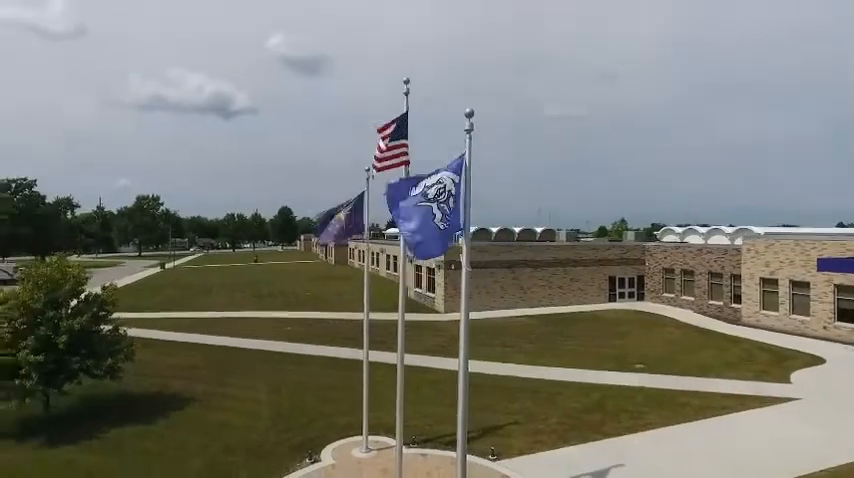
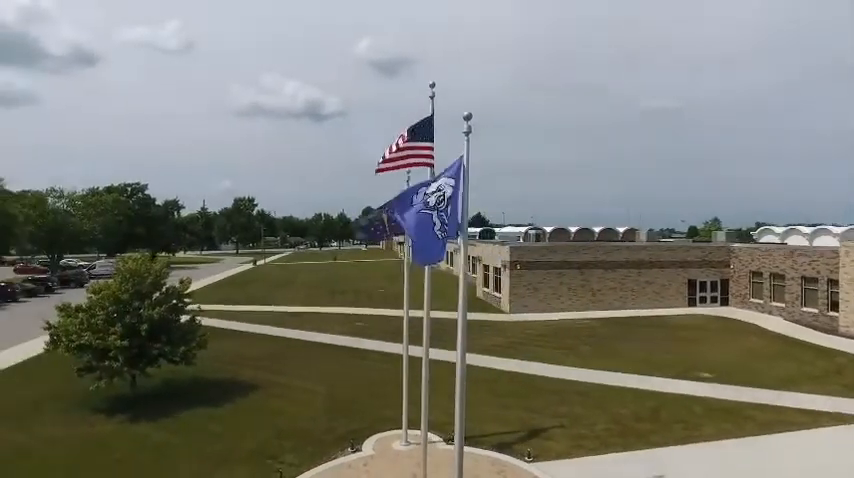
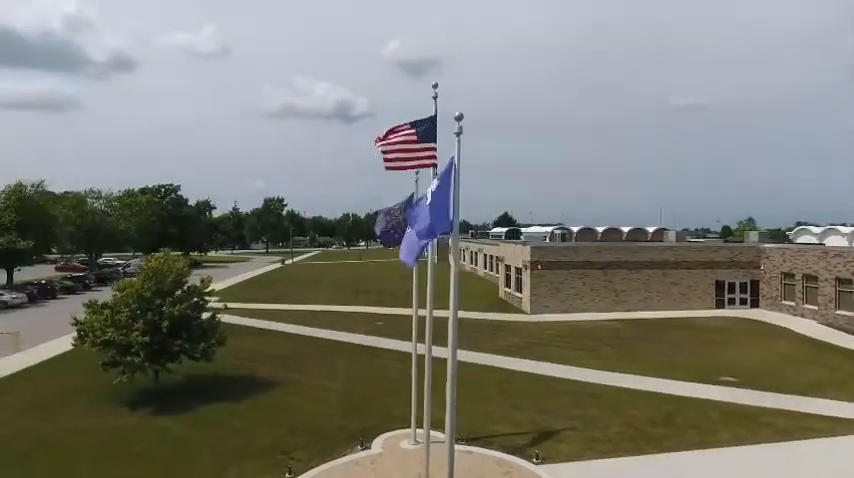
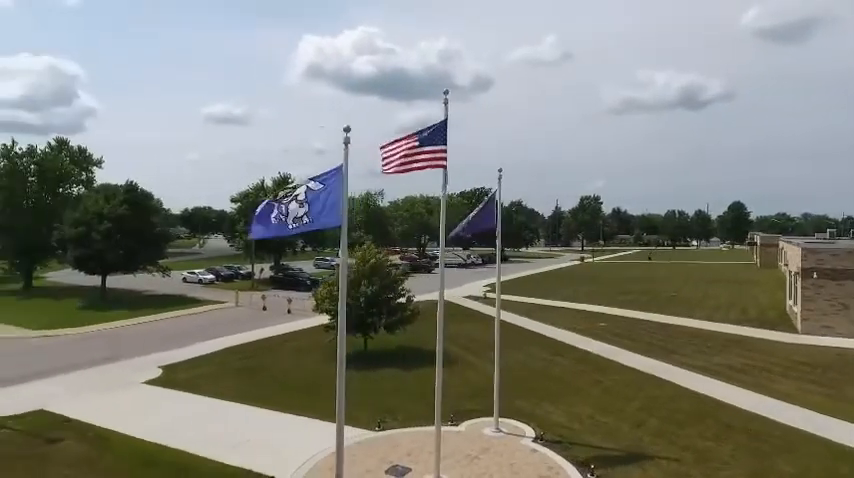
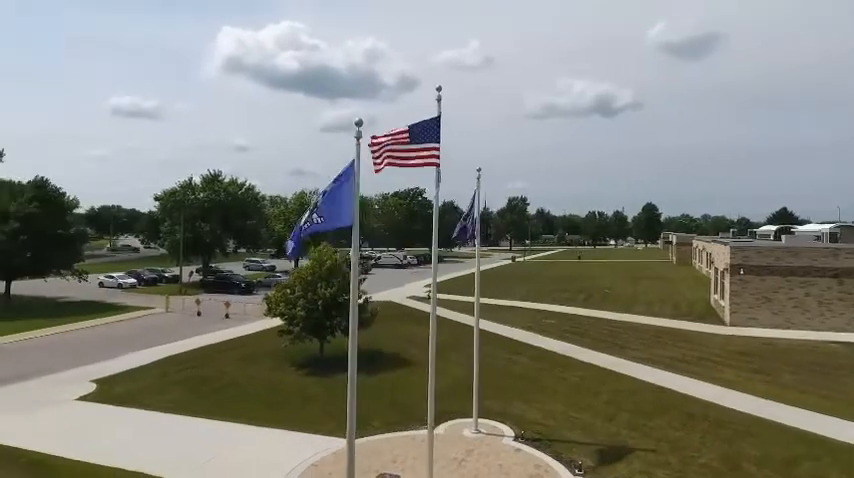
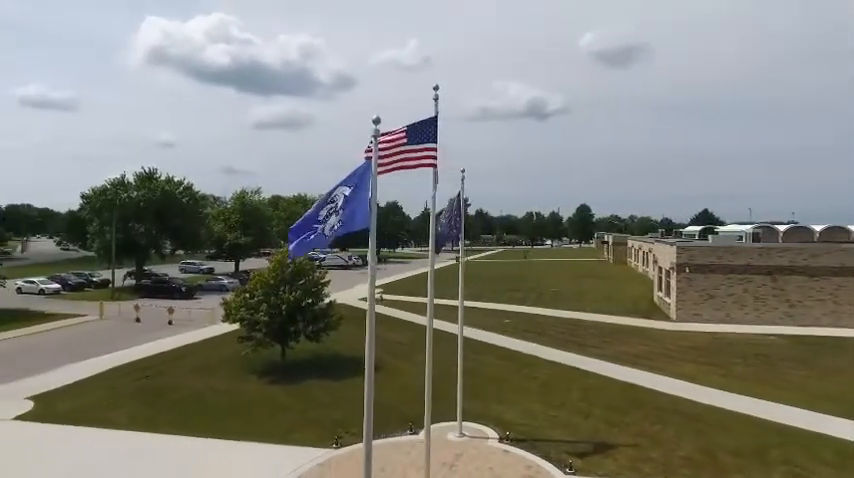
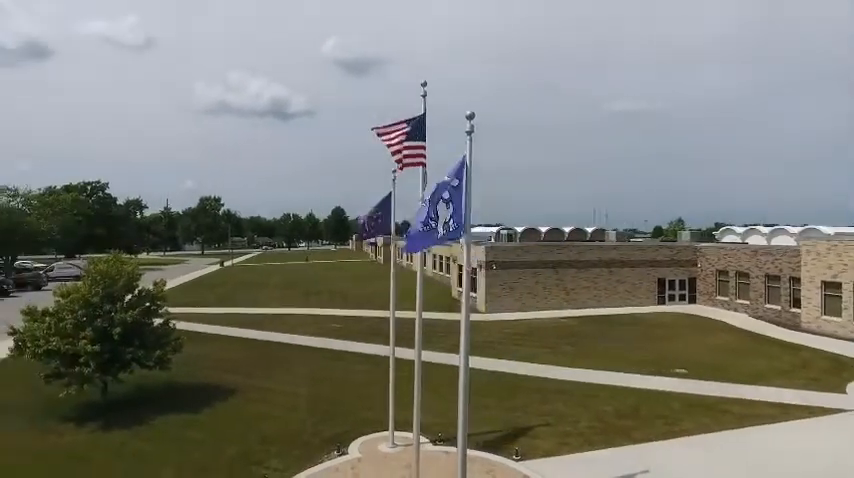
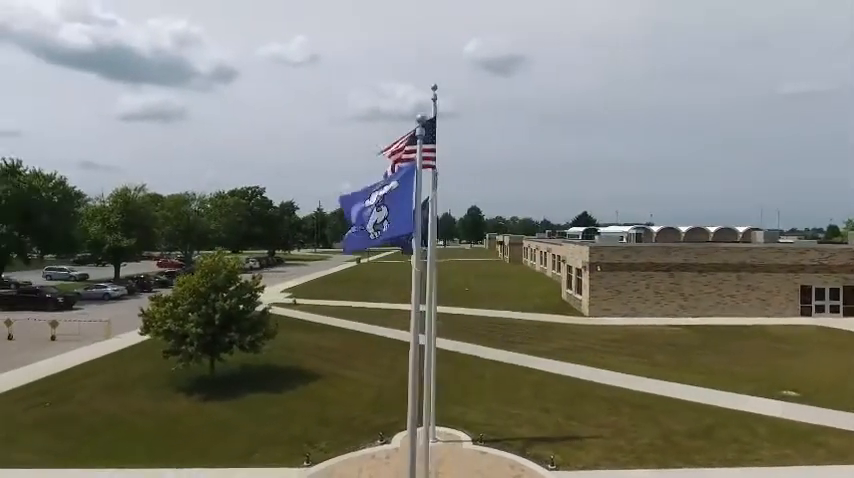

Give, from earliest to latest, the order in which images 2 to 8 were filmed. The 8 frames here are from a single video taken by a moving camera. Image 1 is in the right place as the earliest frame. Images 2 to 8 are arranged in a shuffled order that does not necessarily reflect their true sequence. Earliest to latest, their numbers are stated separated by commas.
7, 2, 3, 8, 6, 5, 4
